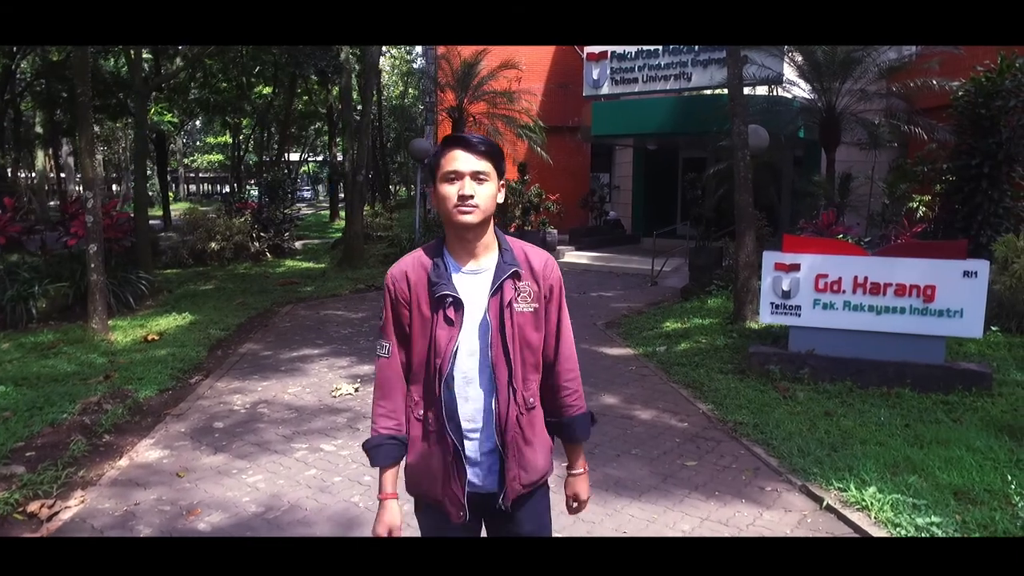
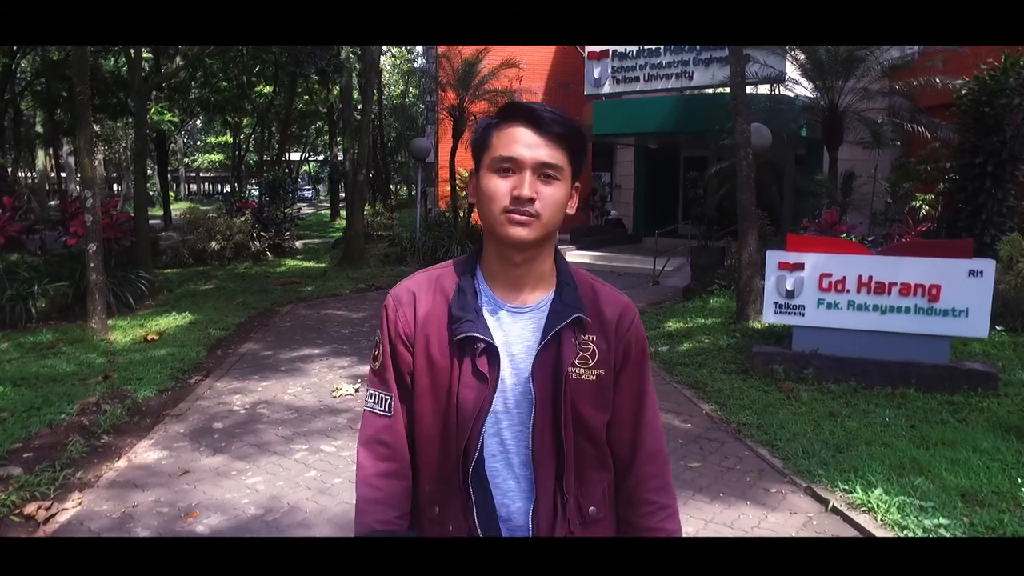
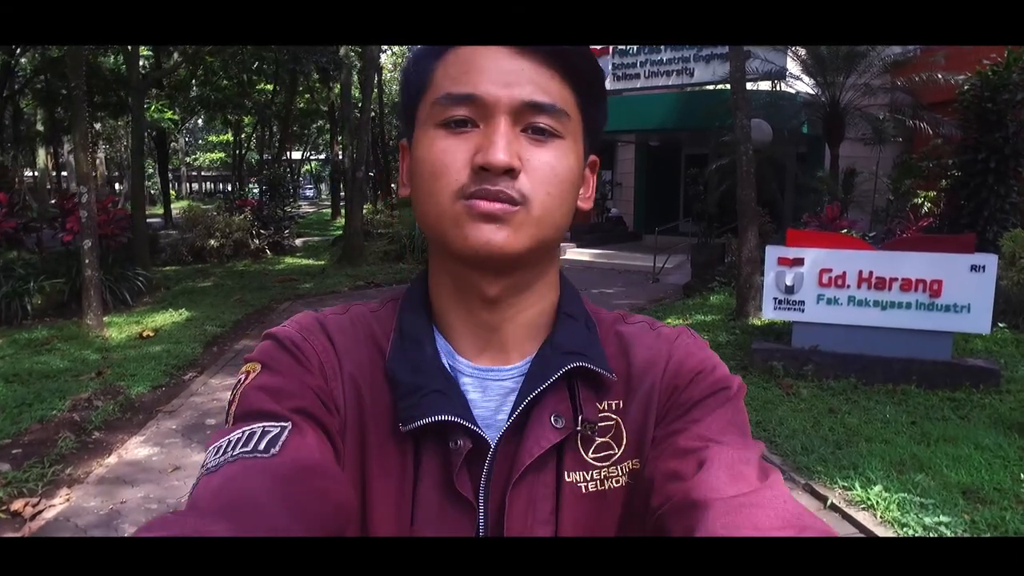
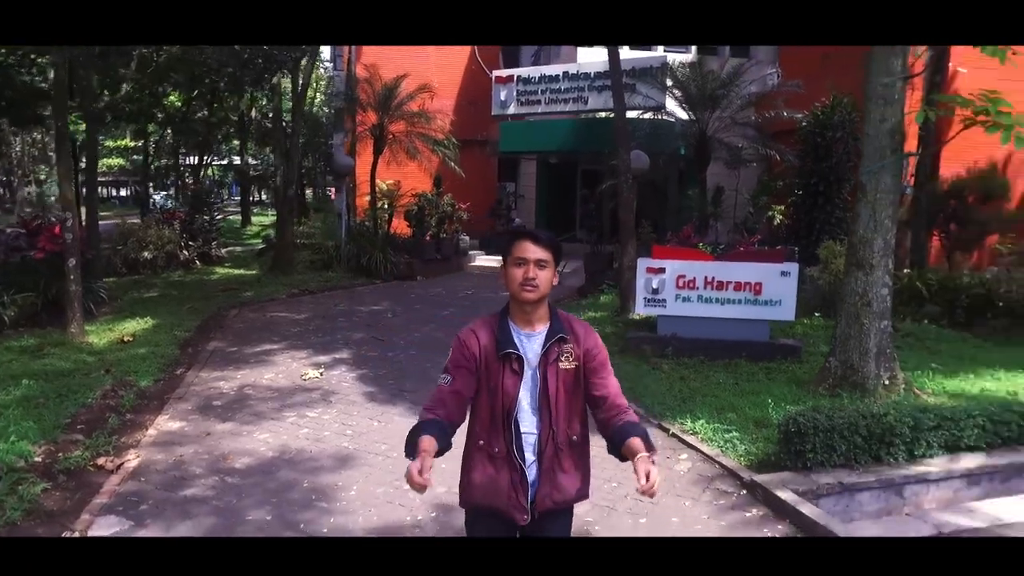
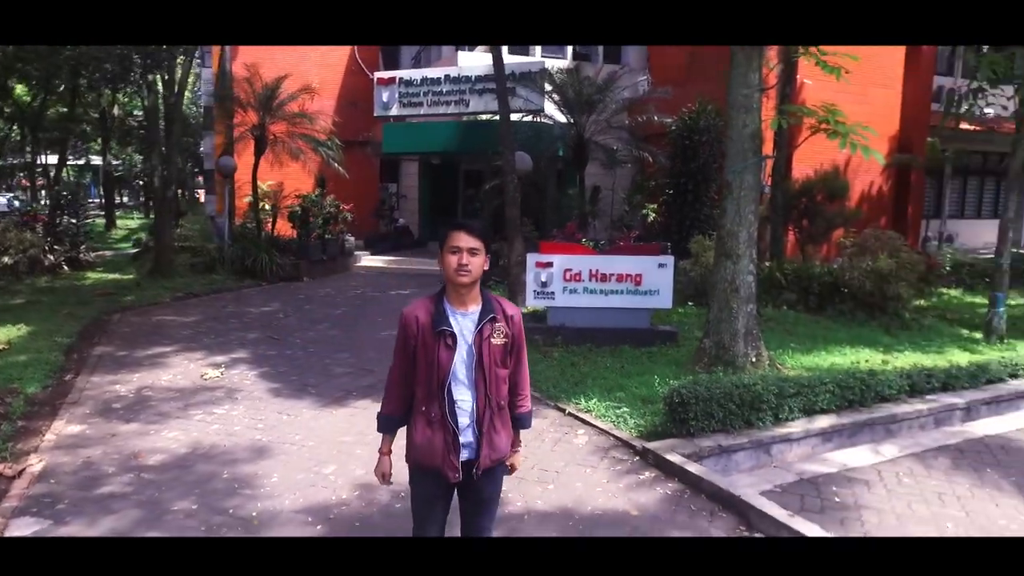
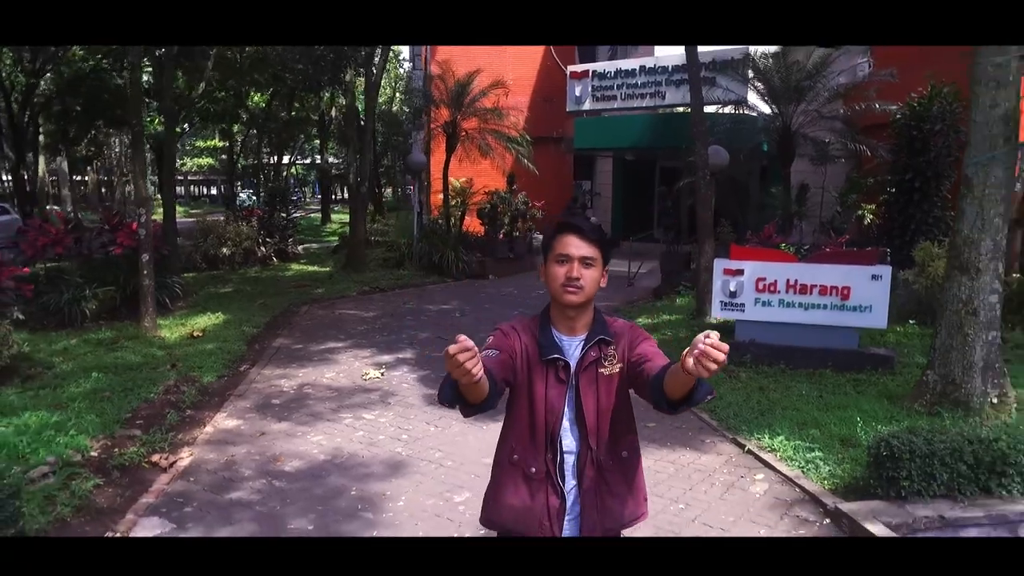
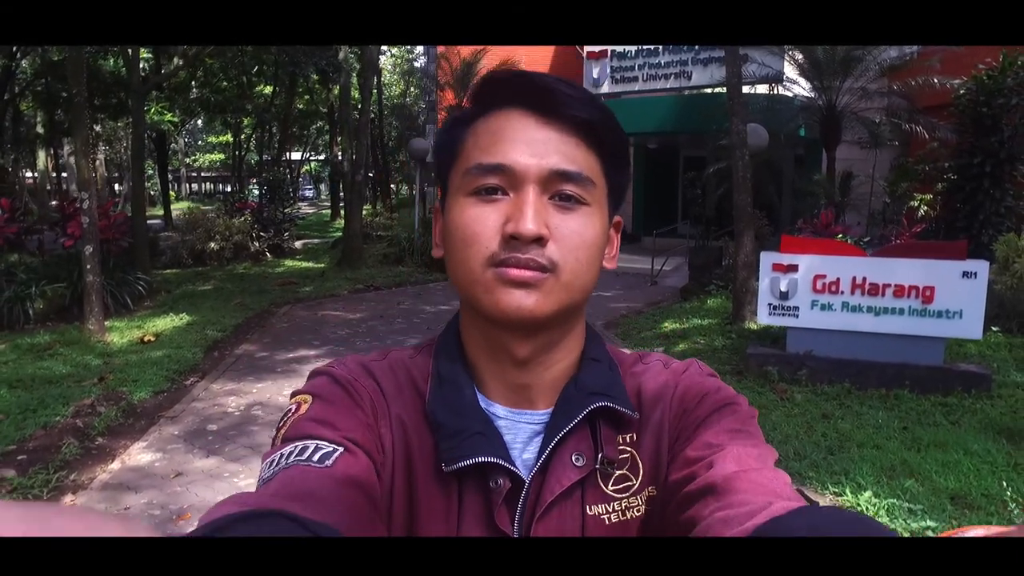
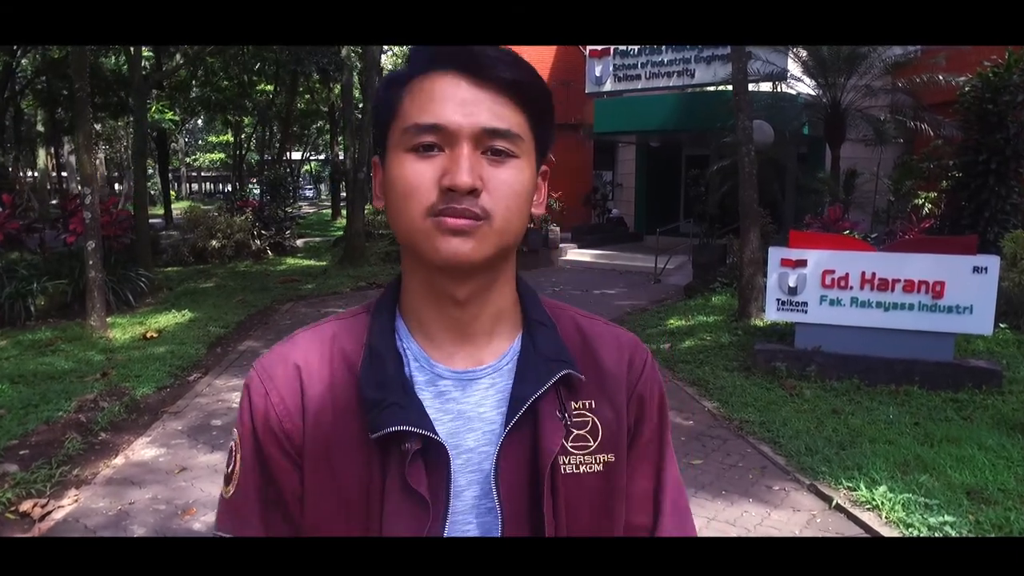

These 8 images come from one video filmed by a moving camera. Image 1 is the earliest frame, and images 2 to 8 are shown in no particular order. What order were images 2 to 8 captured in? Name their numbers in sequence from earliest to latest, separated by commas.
2, 8, 3, 7, 6, 4, 5
